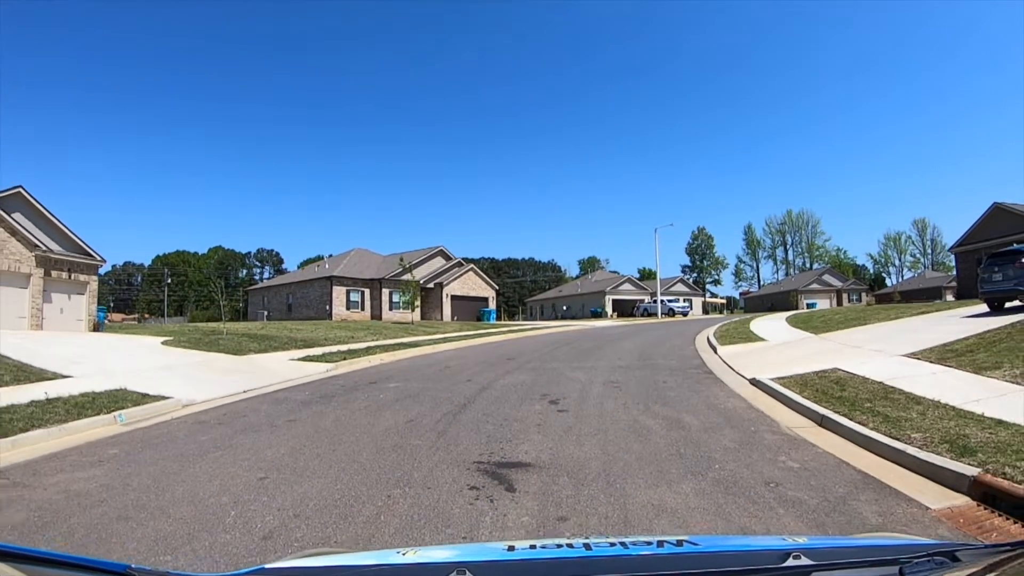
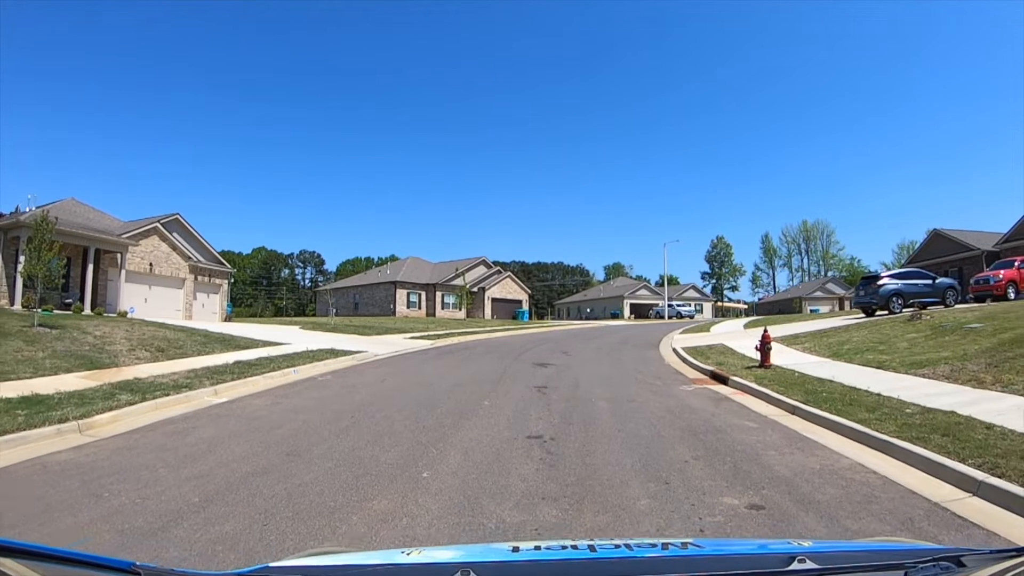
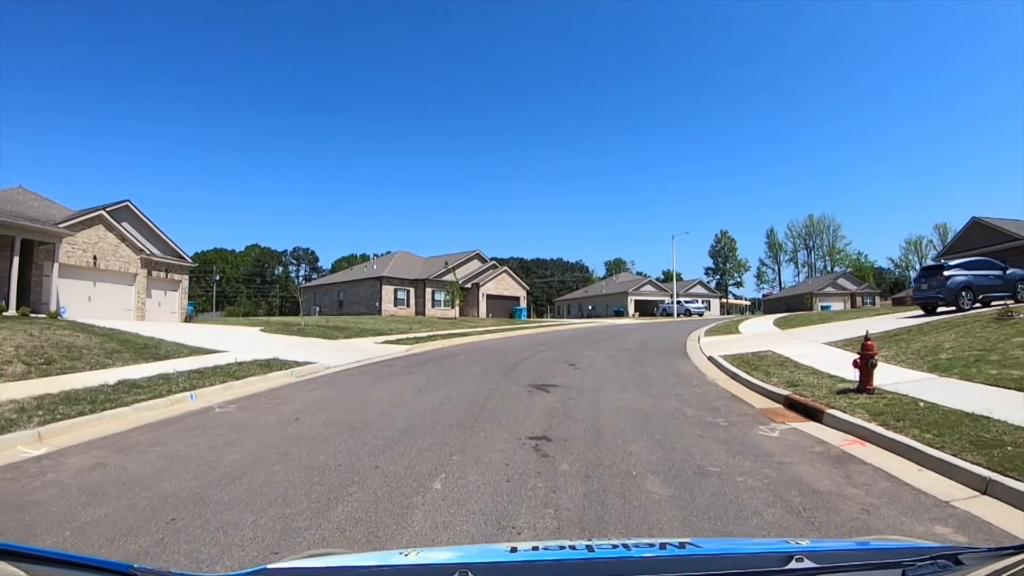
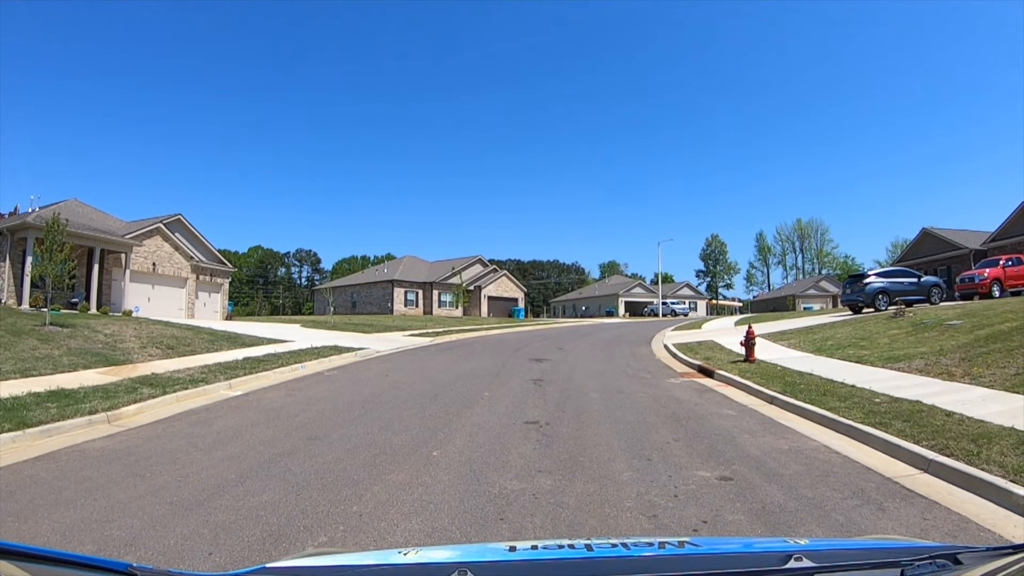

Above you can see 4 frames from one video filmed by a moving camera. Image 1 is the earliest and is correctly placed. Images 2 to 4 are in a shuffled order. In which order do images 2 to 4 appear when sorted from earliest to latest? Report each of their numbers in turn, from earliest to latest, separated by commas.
3, 2, 4
